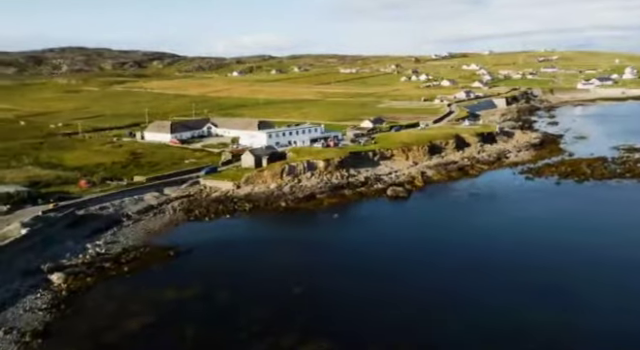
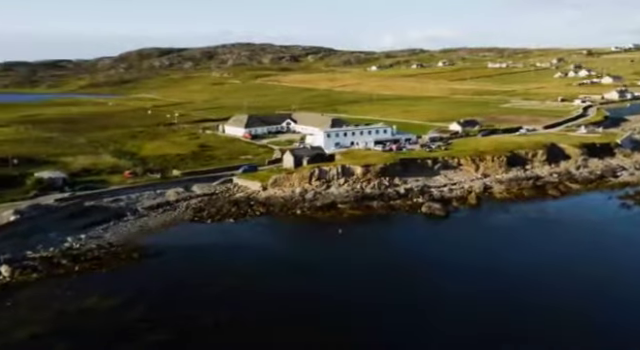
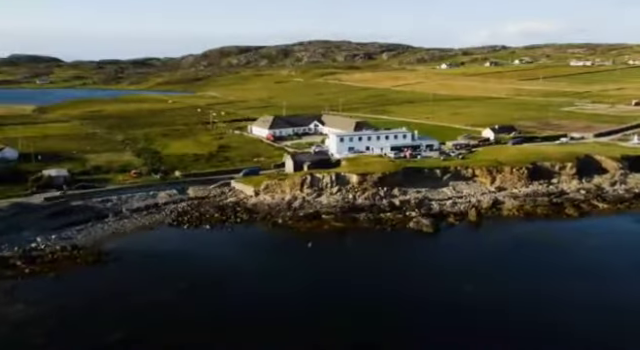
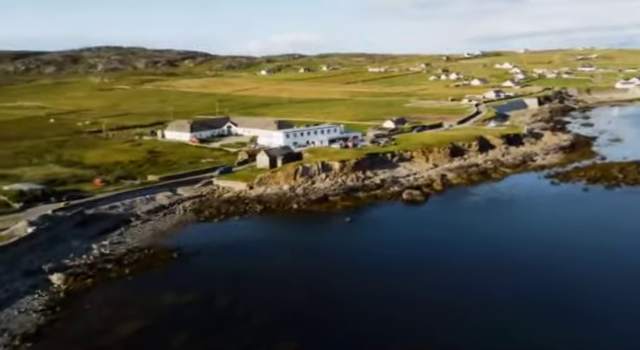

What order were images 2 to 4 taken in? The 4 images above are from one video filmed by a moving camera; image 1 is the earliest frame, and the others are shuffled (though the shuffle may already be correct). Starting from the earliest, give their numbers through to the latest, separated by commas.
4, 2, 3
